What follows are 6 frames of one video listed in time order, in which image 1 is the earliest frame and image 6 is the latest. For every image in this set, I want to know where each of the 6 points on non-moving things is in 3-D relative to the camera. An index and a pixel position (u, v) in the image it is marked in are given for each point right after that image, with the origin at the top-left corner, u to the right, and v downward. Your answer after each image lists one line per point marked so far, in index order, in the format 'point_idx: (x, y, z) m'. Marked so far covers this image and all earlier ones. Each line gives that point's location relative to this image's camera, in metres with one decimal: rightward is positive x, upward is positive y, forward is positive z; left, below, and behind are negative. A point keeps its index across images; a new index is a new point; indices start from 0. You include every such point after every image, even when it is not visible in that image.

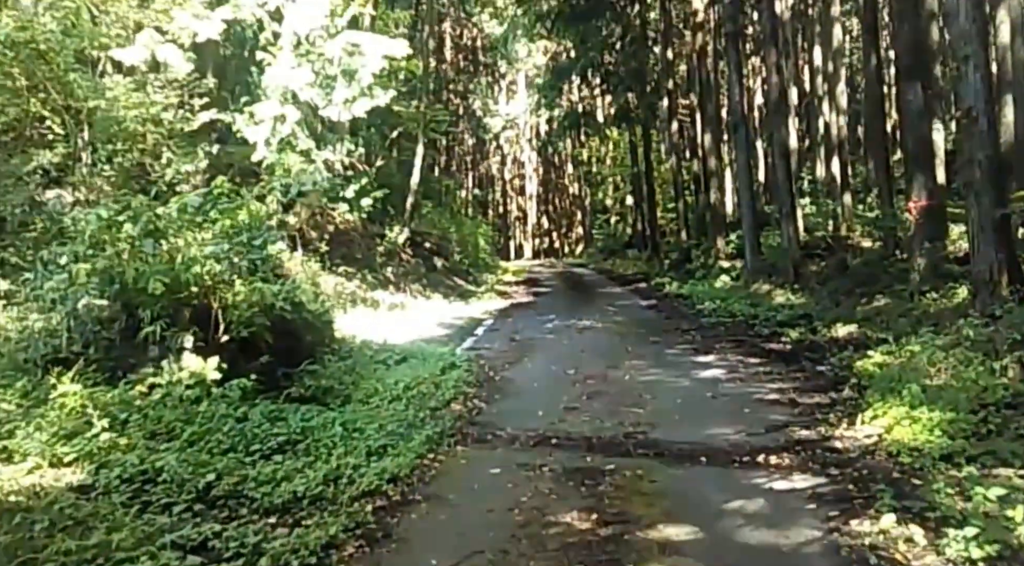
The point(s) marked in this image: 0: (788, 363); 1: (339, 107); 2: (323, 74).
0: (+3.7, -1.1, +11.4) m
1: (-3.3, +3.4, +16.3) m
2: (-3.6, +3.9, +16.0) m
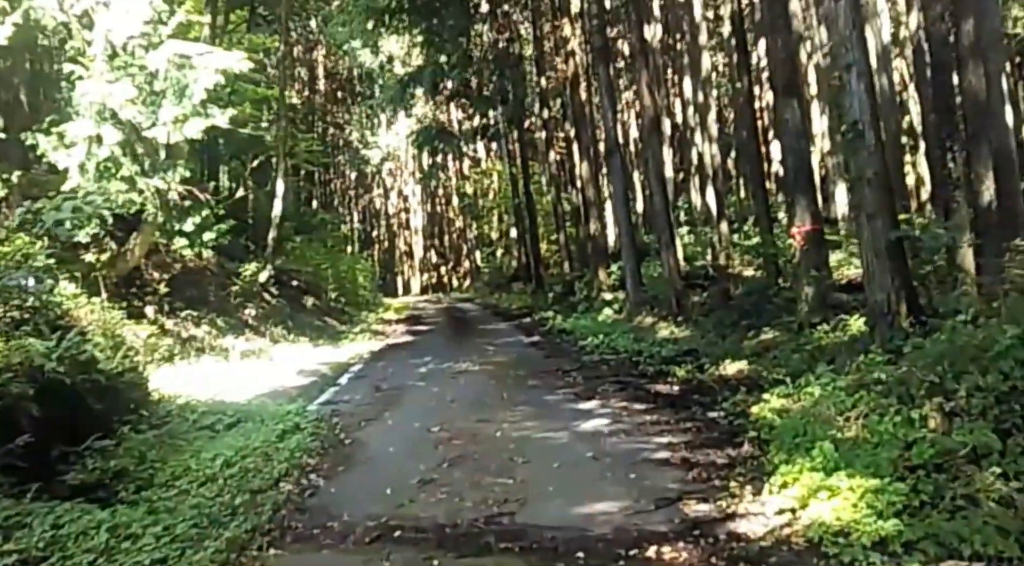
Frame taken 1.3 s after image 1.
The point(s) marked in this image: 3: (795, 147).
0: (+2.0, -1.5, +10.2) m
1: (-5.7, +2.6, +14.3) m
2: (-6.0, +3.1, +14.1) m
3: (+4.2, +2.0, +12.6) m
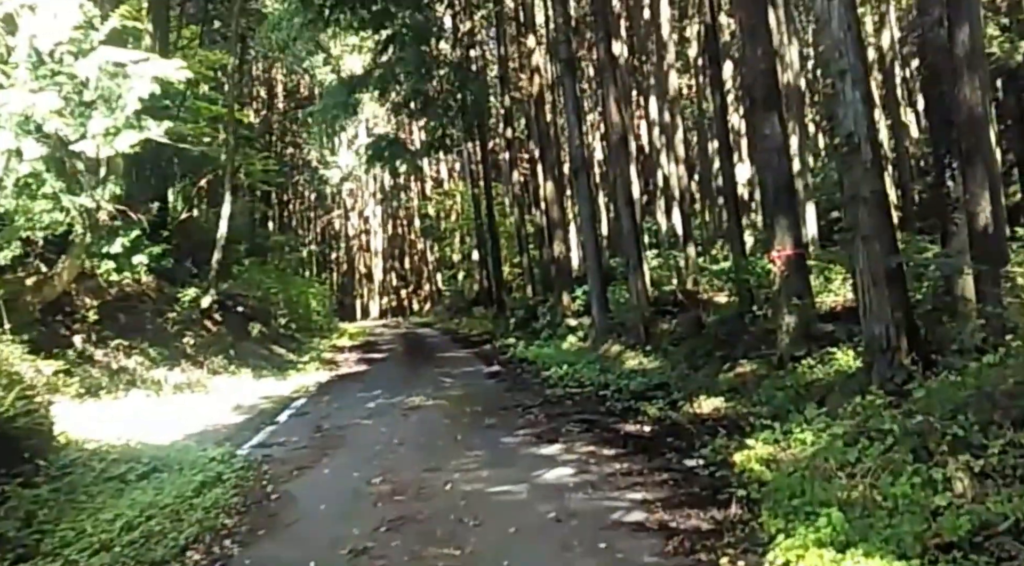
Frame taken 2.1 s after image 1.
0: (+1.5, -1.8, +9.1) m
1: (-6.4, +2.2, +13.0) m
2: (-6.7, +2.7, +12.8) m
3: (+3.6, +1.6, +11.7) m
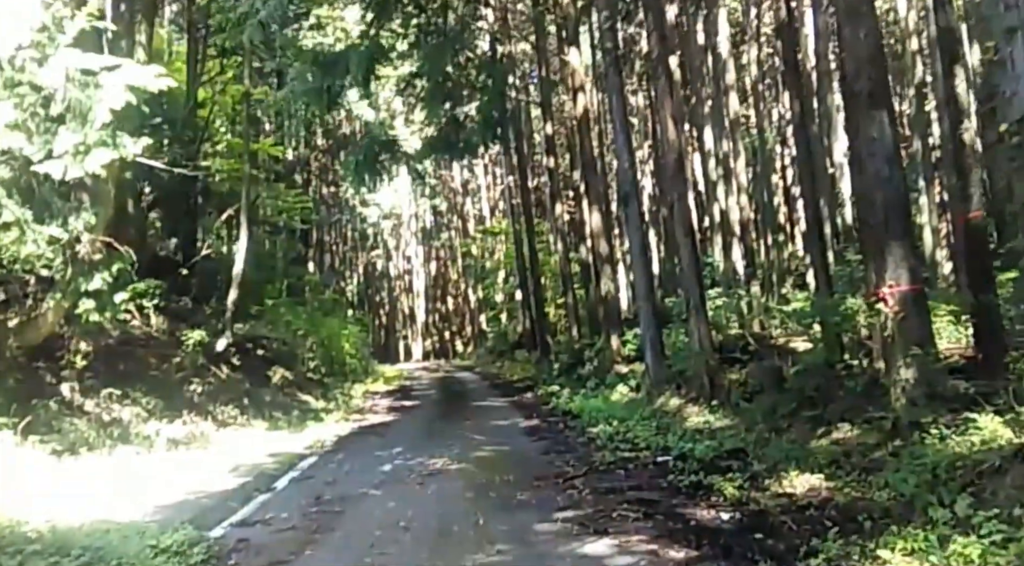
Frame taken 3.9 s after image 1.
0: (+1.8, -2.2, +6.7) m
1: (-5.9, +1.6, +11.2) m
2: (-6.2, +2.2, +10.9) m
3: (+4.1, +1.2, +9.3) m
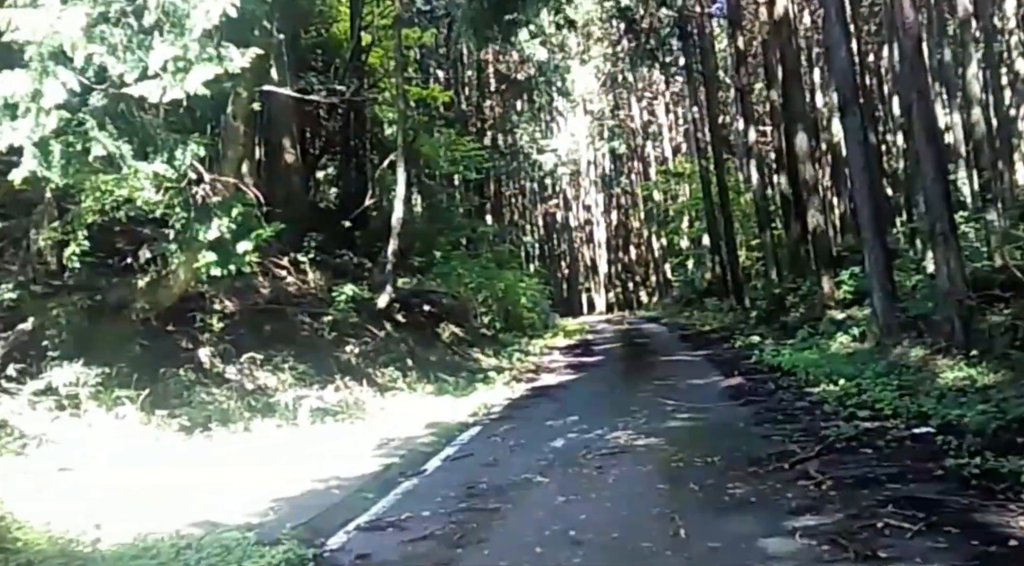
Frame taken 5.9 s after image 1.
0: (+2.8, -1.6, +3.7) m
1: (-3.9, +2.2, +9.6) m
2: (-4.2, +2.7, +9.4) m
3: (+5.4, +2.0, +5.6) m
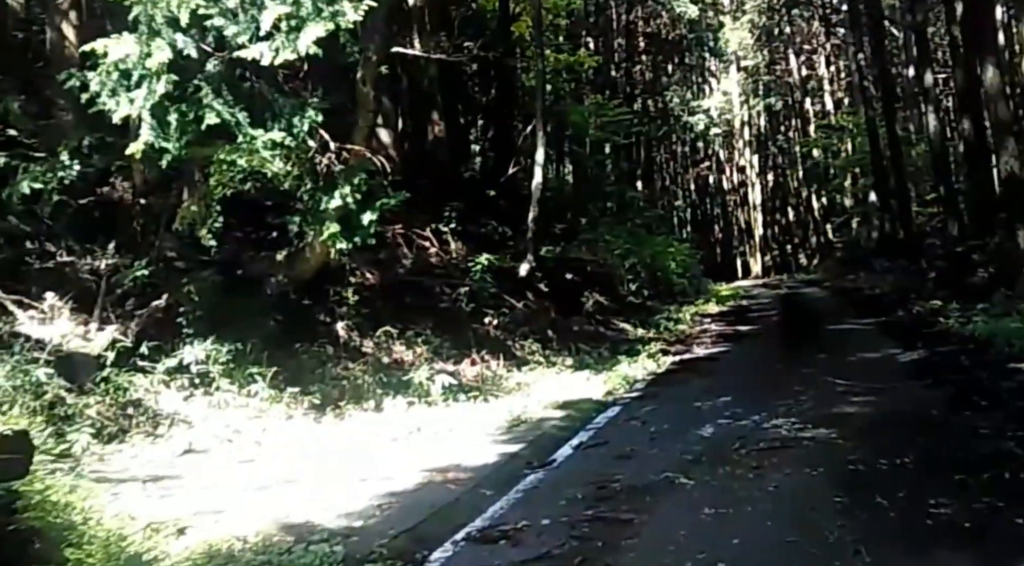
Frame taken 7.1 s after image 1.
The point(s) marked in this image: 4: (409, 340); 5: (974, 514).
0: (+3.1, -1.4, +2.0) m
1: (-2.6, +2.4, +8.8) m
2: (-3.0, +3.0, +8.7) m
3: (+5.9, +2.3, +3.3) m
4: (-1.6, -0.8, +14.6) m
5: (+2.8, -1.5, +5.1) m
